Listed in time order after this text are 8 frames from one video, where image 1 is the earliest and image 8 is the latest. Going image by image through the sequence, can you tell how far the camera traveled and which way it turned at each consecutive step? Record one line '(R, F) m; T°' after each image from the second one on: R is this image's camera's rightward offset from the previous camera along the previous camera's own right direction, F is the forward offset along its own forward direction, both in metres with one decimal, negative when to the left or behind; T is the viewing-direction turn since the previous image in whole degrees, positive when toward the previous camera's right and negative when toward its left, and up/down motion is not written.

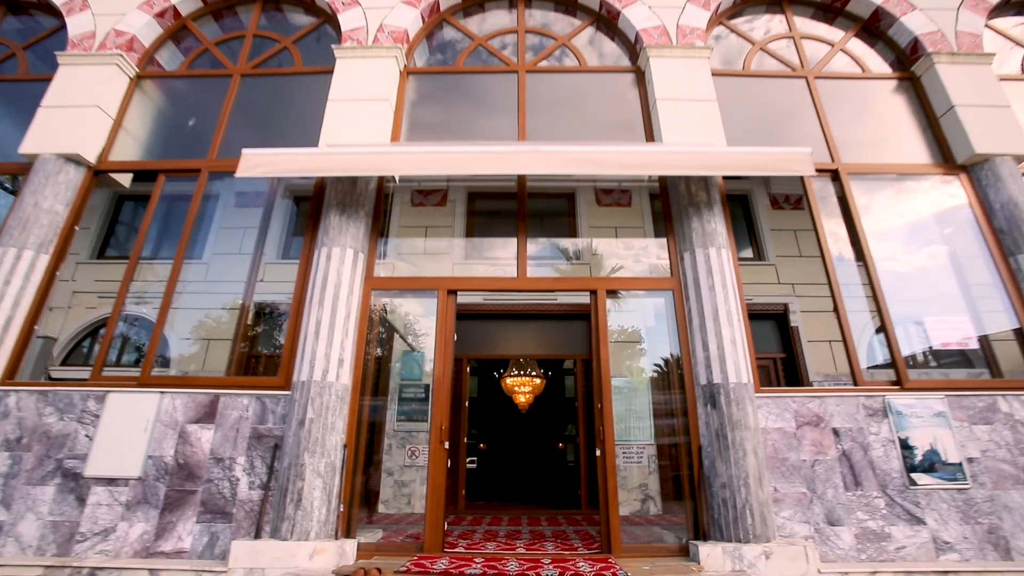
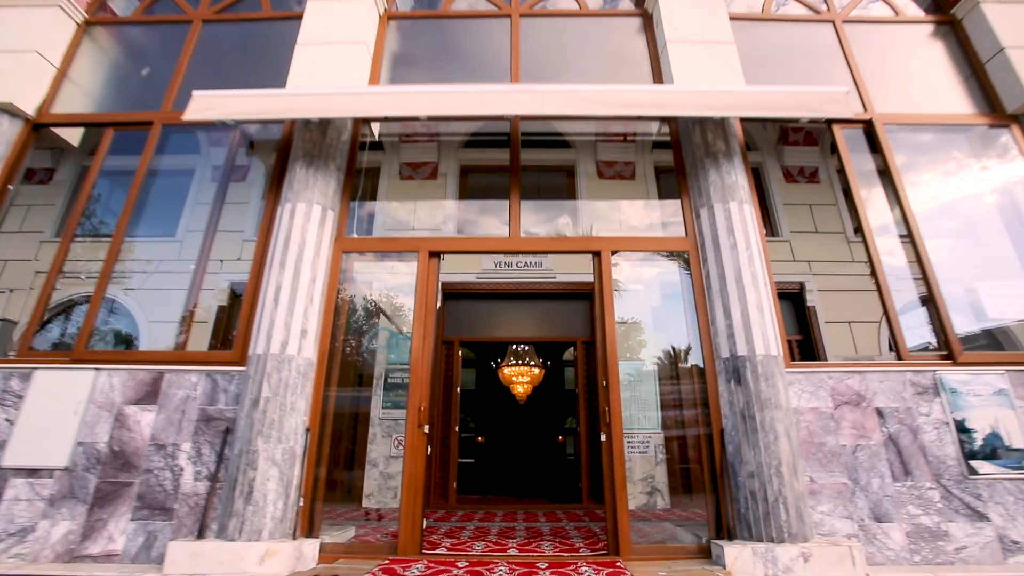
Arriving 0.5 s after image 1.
(0.0, +0.4) m; 0°
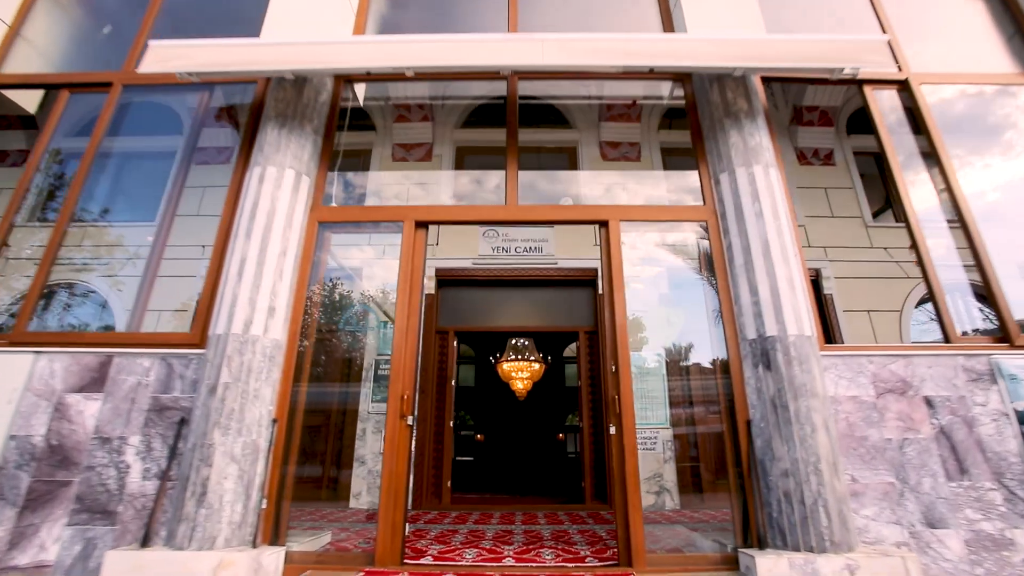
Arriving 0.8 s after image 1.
(0.0, +0.3) m; 0°
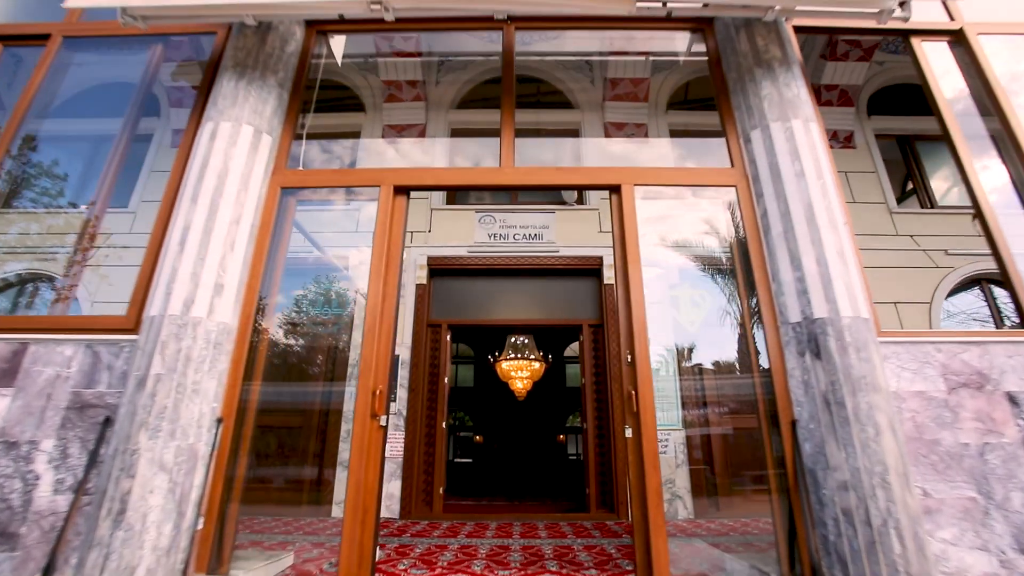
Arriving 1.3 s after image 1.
(0.0, +0.4) m; 0°
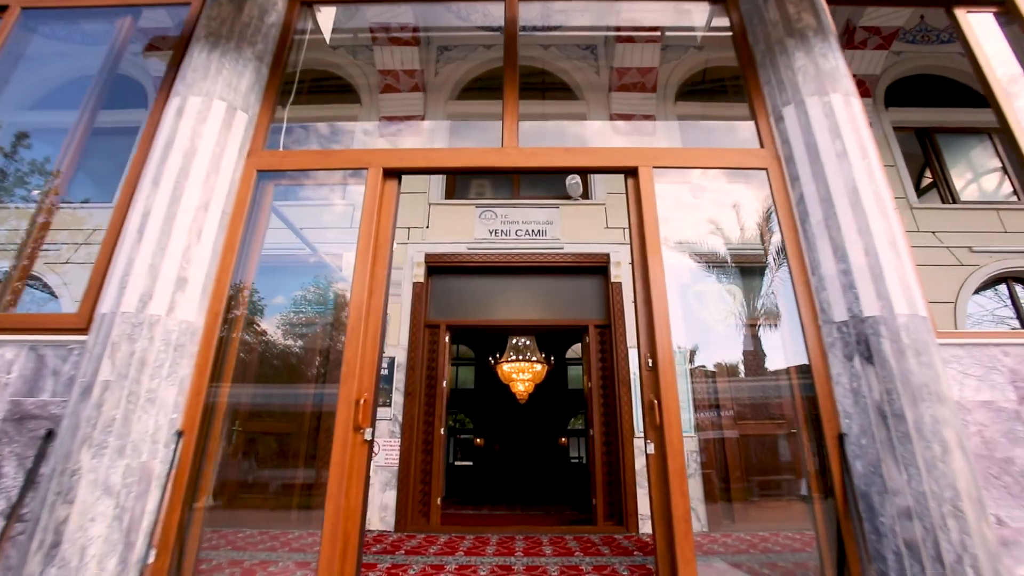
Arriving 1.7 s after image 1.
(0.0, +0.2) m; 0°
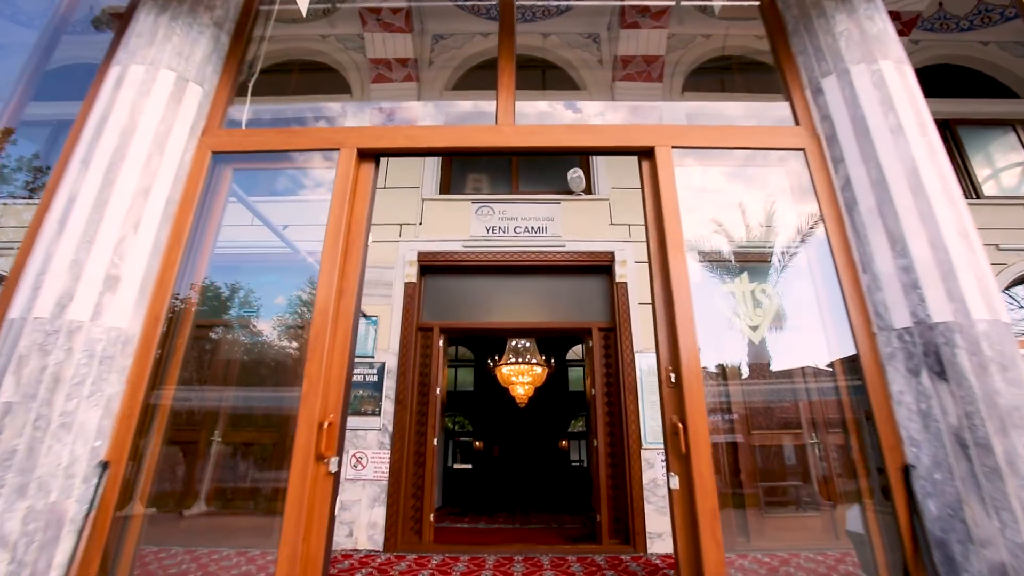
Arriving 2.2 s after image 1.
(0.0, +0.3) m; 0°
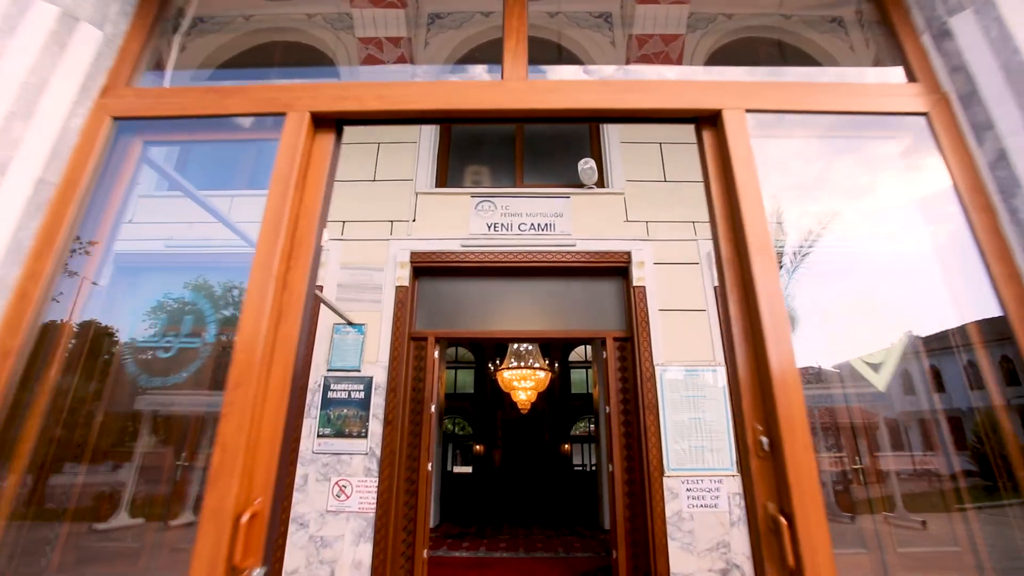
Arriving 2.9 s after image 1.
(0.0, +0.5) m; 0°
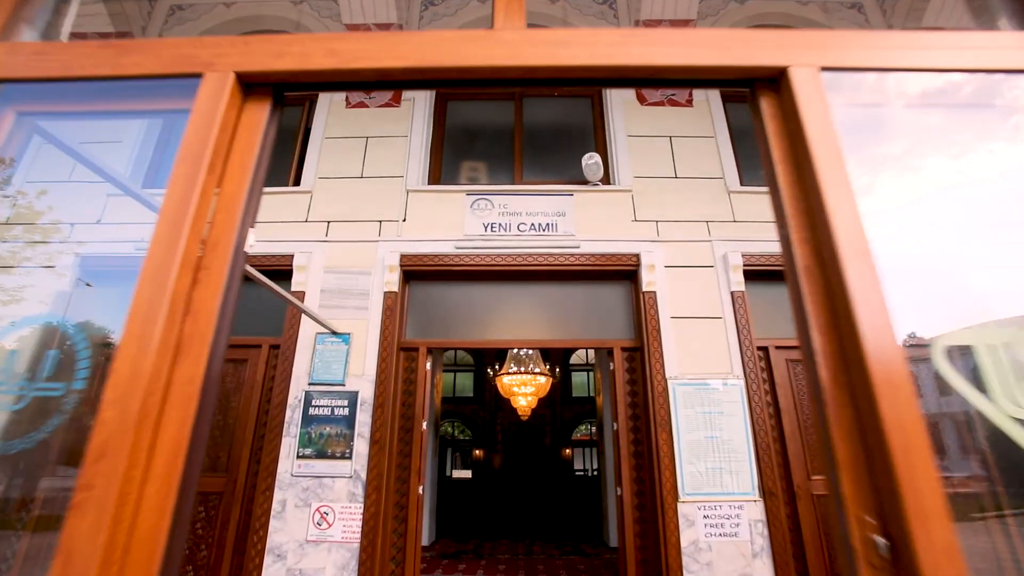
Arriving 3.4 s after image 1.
(0.0, +0.3) m; 0°
